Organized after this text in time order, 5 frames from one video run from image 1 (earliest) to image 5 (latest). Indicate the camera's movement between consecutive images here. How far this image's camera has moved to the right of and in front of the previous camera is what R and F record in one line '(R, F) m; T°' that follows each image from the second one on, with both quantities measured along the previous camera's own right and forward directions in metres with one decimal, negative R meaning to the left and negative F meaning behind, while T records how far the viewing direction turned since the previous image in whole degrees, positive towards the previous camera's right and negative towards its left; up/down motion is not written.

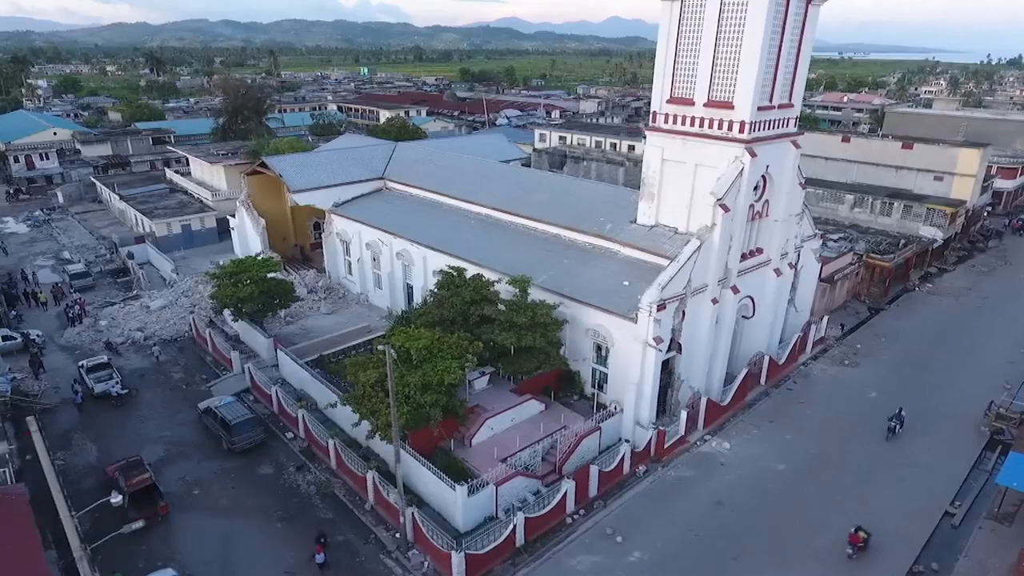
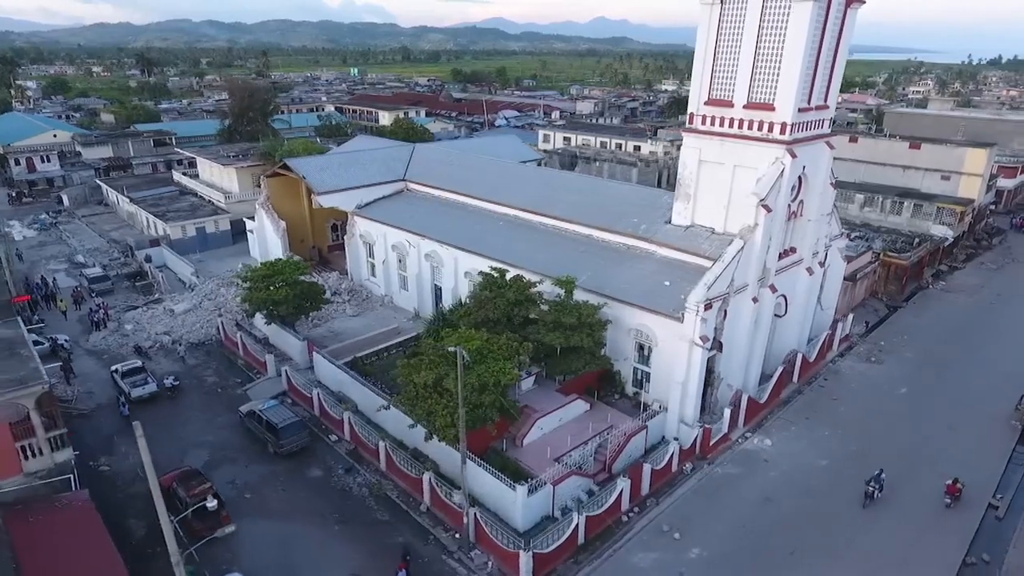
(-1.7, -0.1) m; +1°
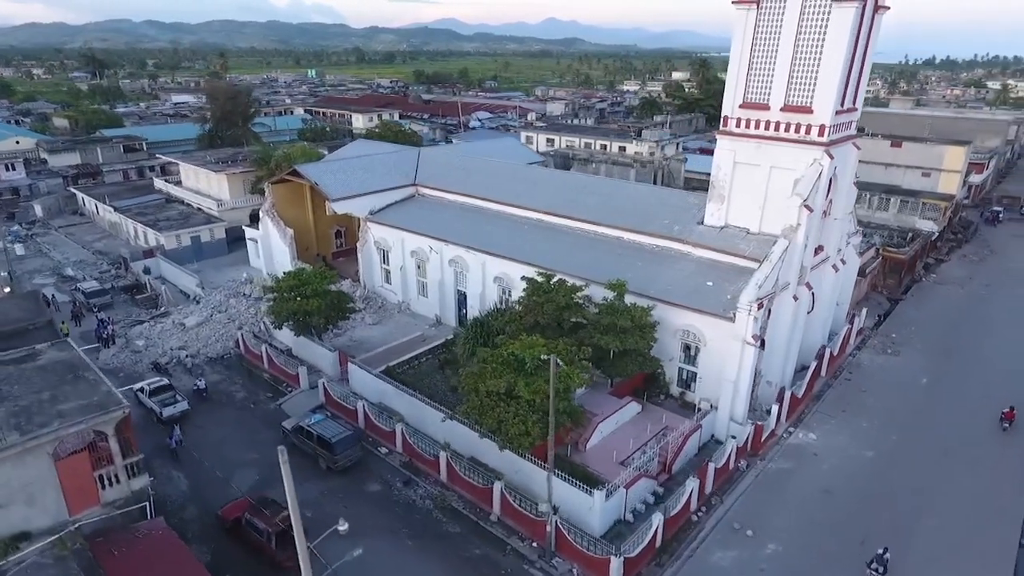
(-2.7, +0.2) m; +4°
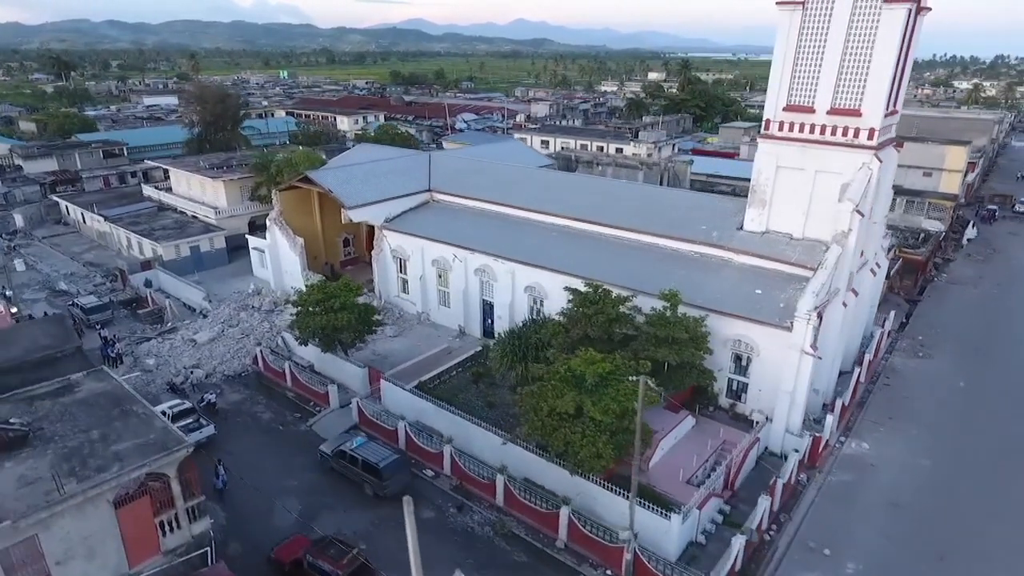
(-2.1, +0.8) m; +2°
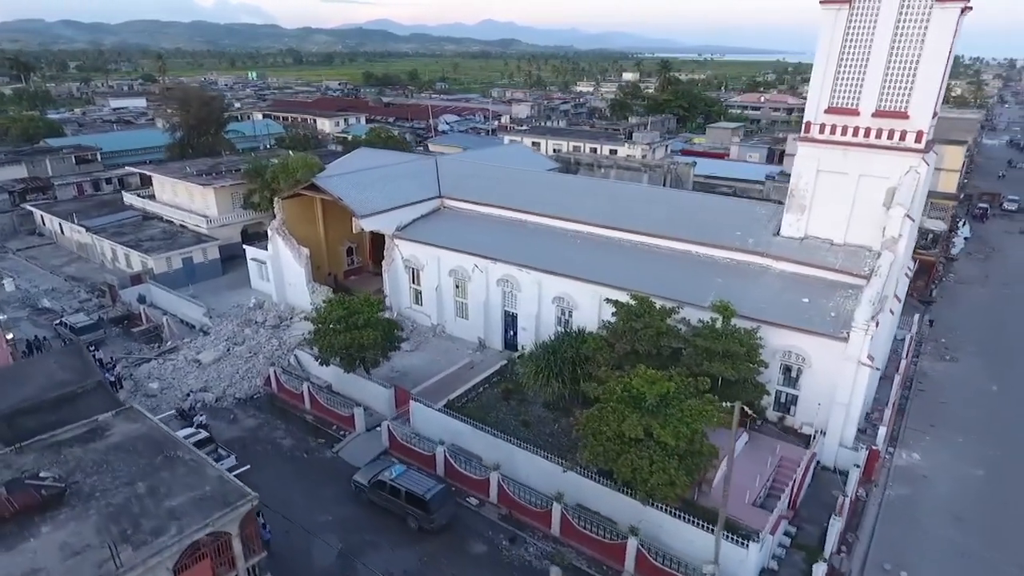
(-1.9, +1.0) m; +3°
